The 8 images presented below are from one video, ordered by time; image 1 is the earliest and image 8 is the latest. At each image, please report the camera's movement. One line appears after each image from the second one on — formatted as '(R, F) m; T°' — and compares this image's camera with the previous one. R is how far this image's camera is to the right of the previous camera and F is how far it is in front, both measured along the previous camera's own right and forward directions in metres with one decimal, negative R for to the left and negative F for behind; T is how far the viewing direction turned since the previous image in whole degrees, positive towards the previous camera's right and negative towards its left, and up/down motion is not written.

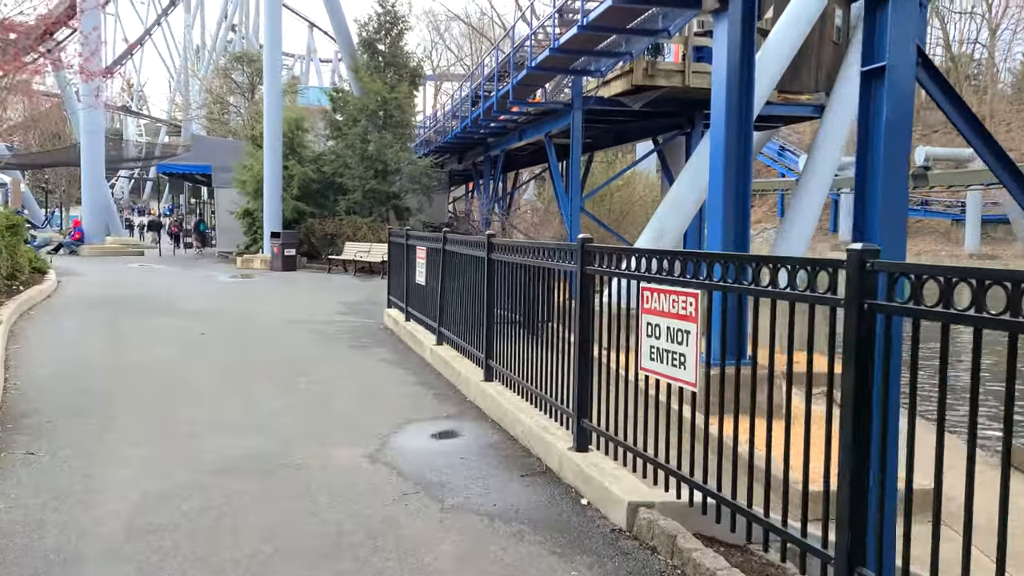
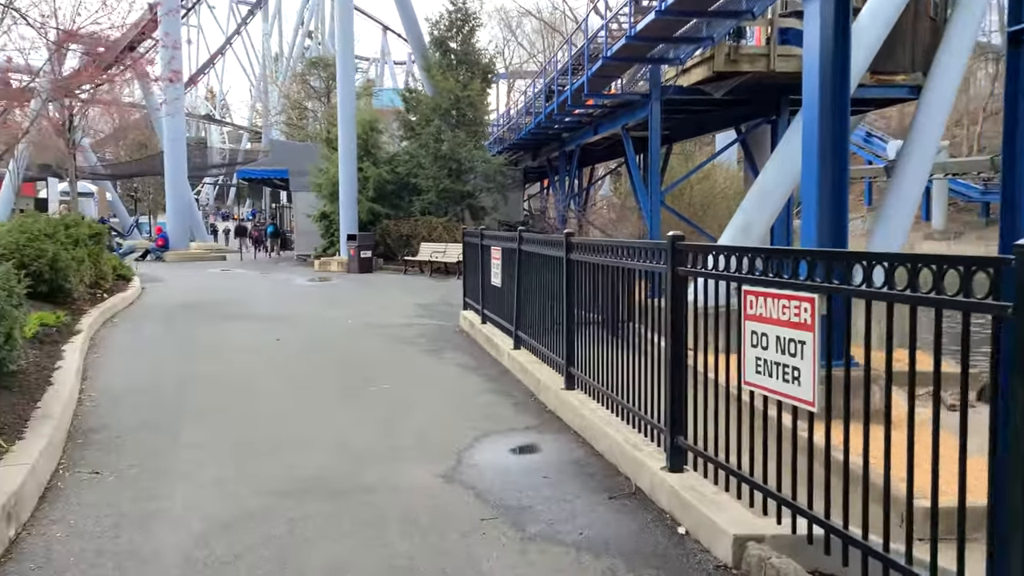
(0.0, +0.5) m; -5°
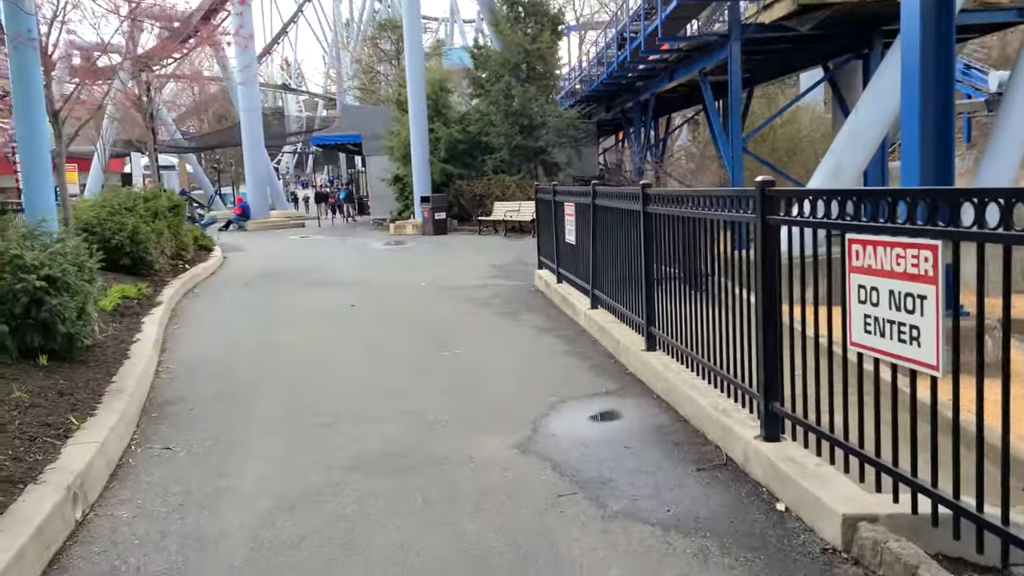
(0.0, +0.4) m; -5°
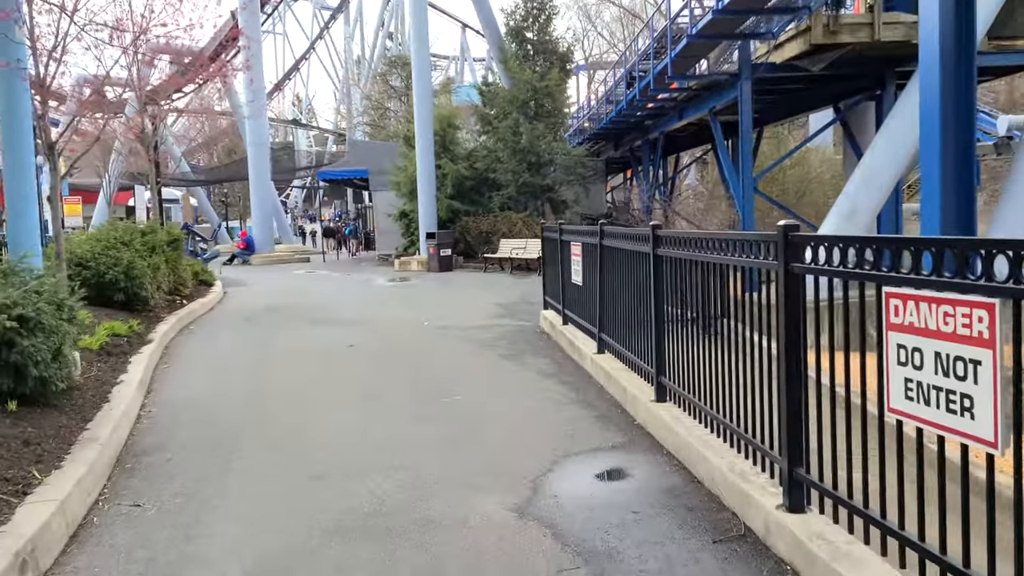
(0.0, +0.4) m; 0°
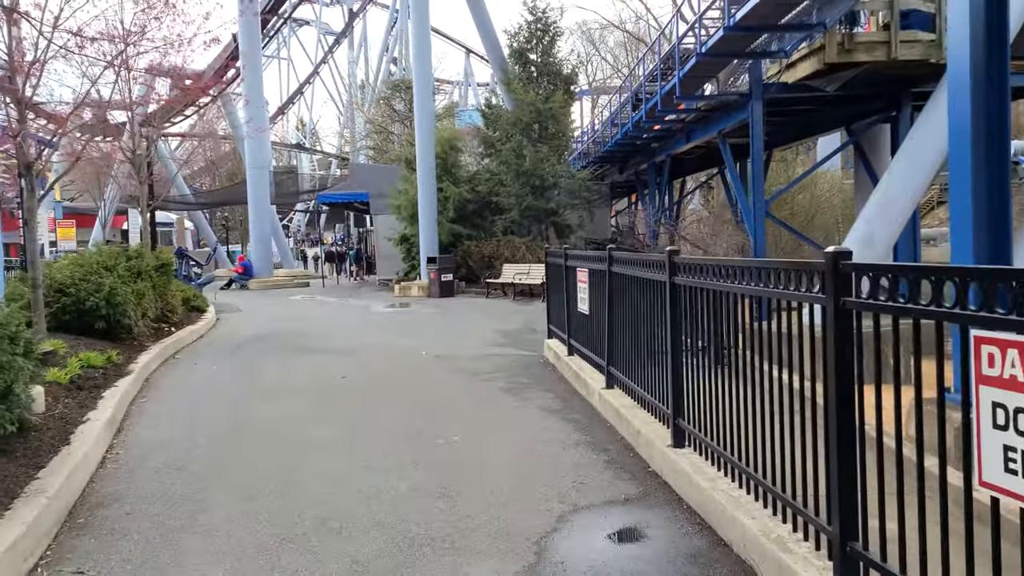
(0.0, +0.6) m; 0°
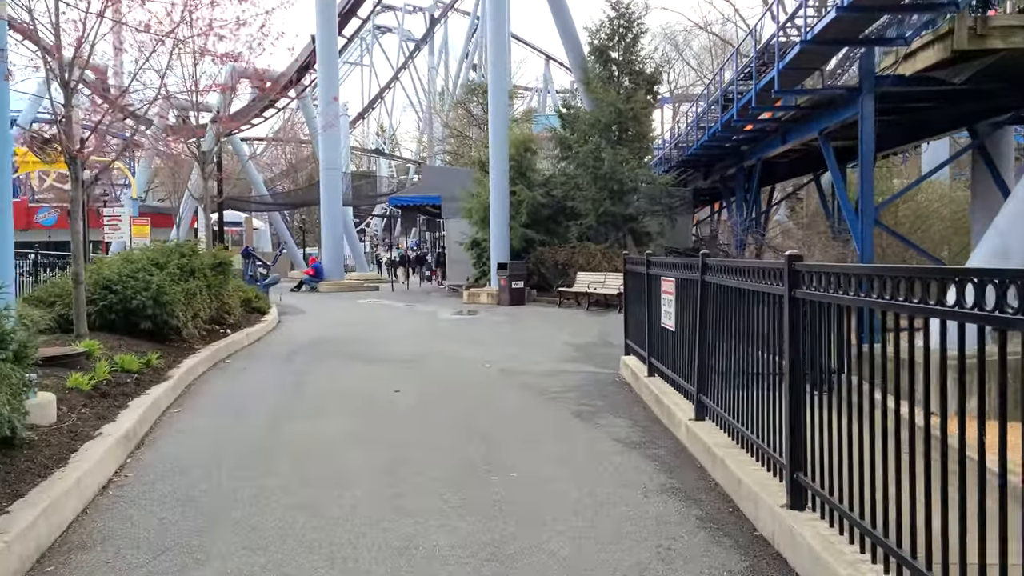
(0.0, +1.1) m; -5°
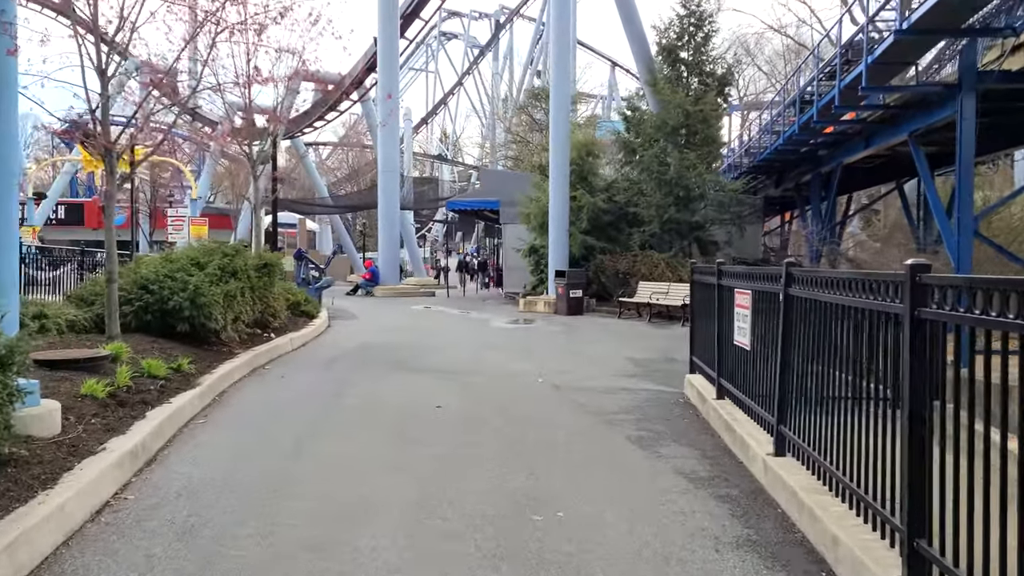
(0.0, +0.8) m; -4°
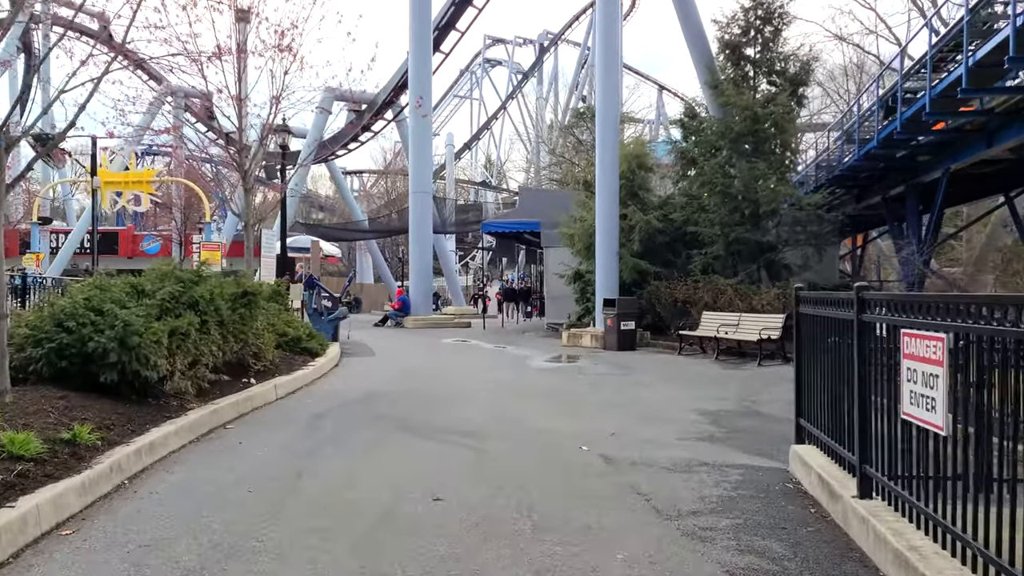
(+0.1, +2.7) m; -3°
